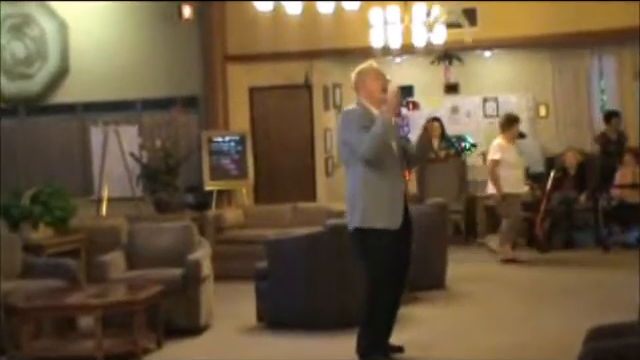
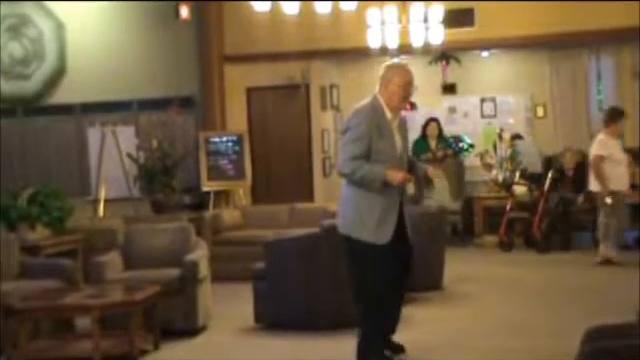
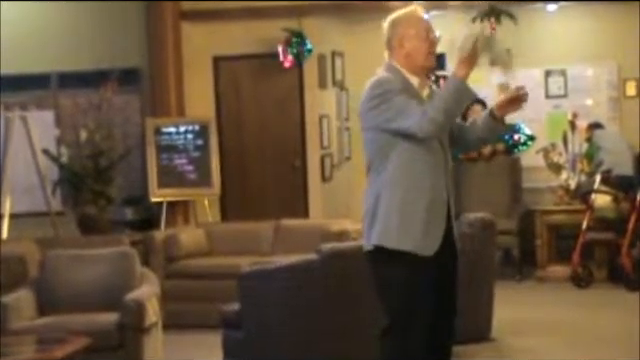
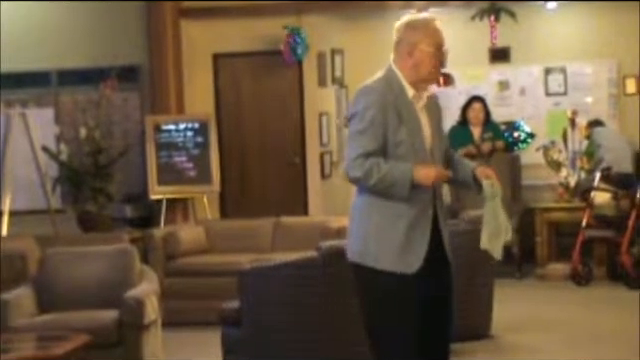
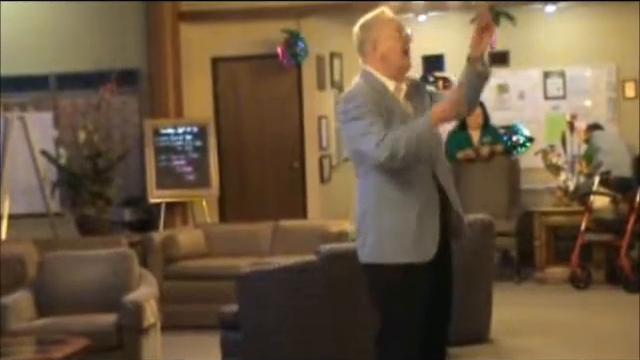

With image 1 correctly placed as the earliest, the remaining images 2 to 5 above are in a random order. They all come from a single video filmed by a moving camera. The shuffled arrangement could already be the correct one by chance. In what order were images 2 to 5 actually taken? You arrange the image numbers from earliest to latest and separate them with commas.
2, 4, 5, 3
